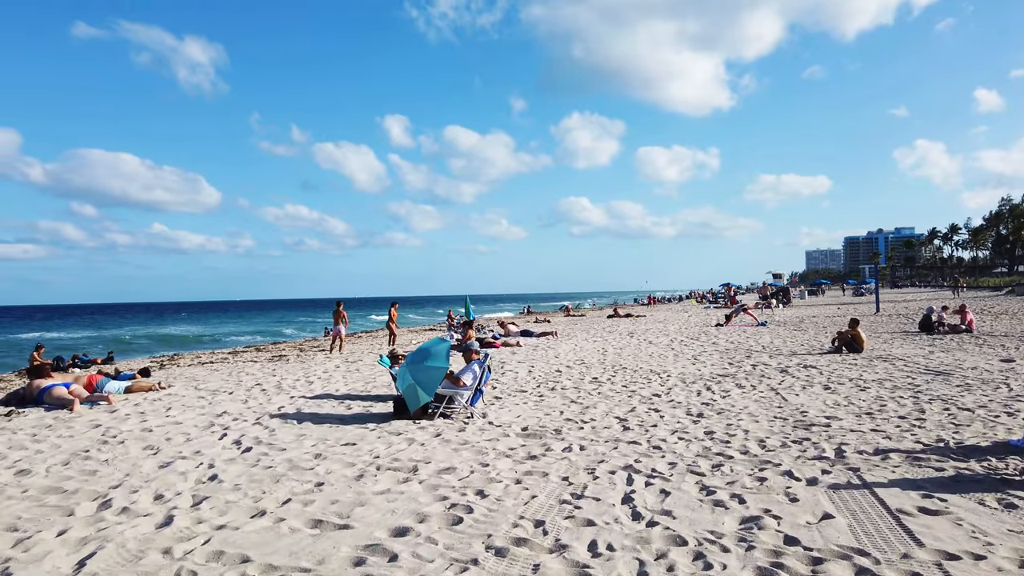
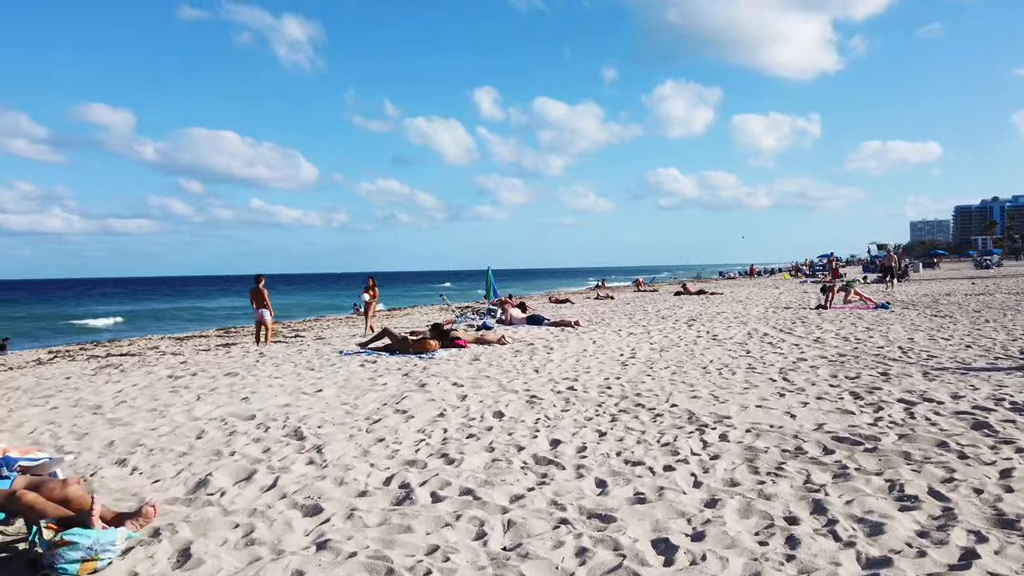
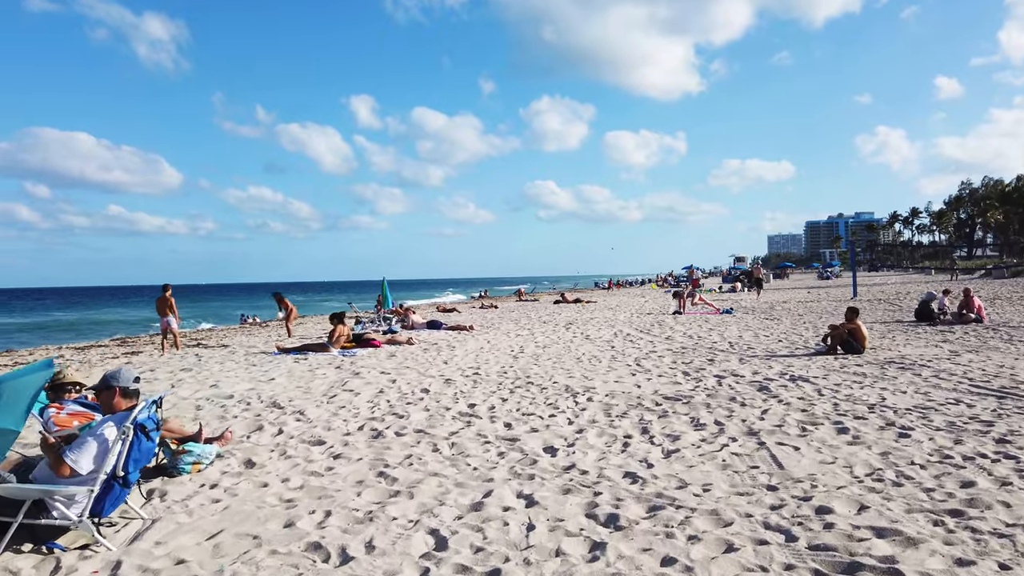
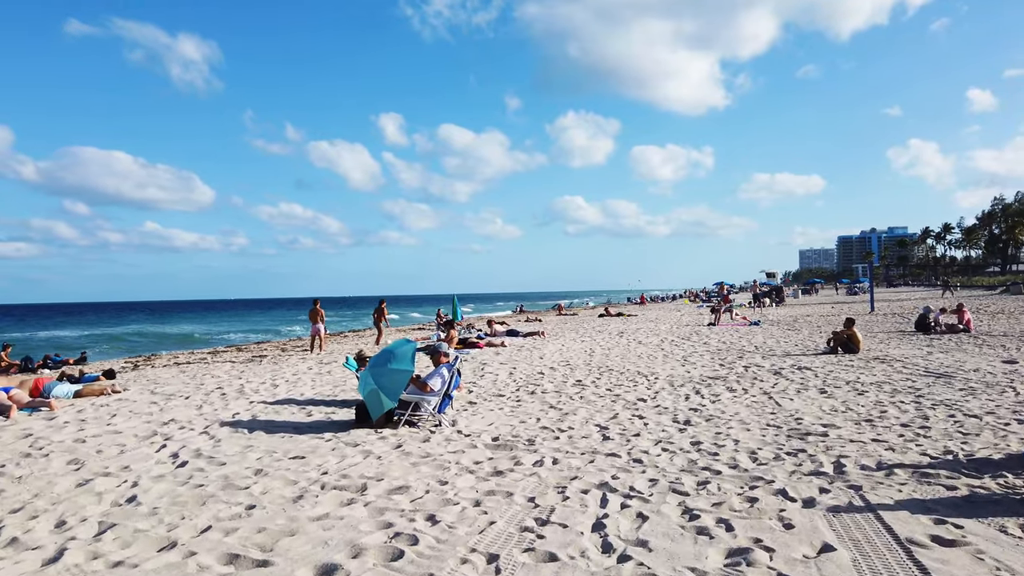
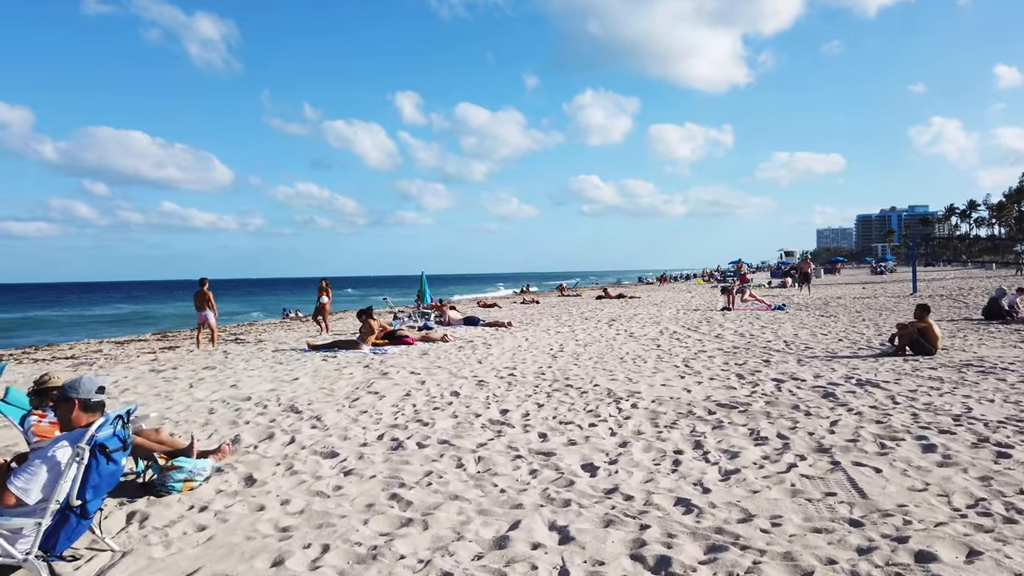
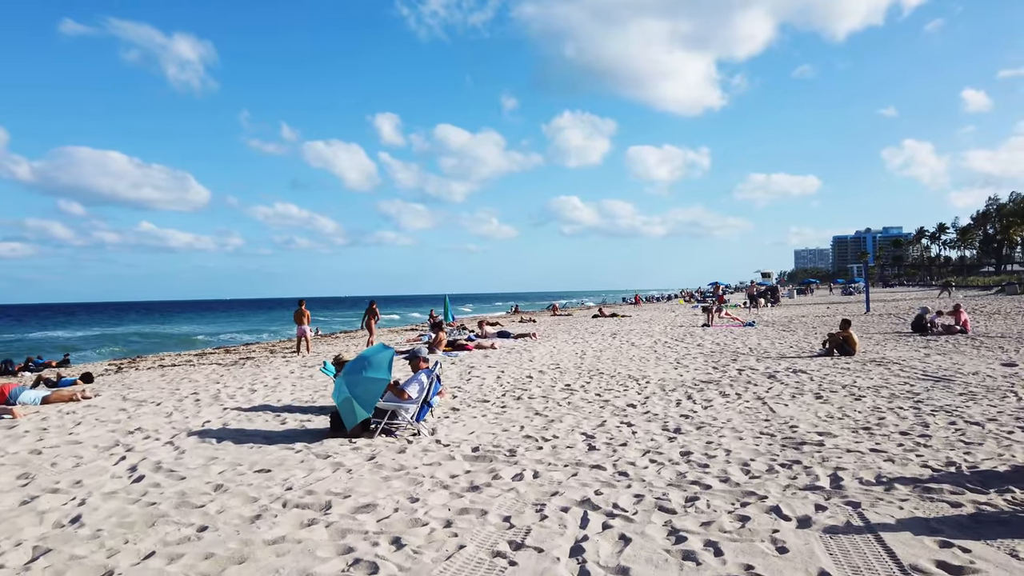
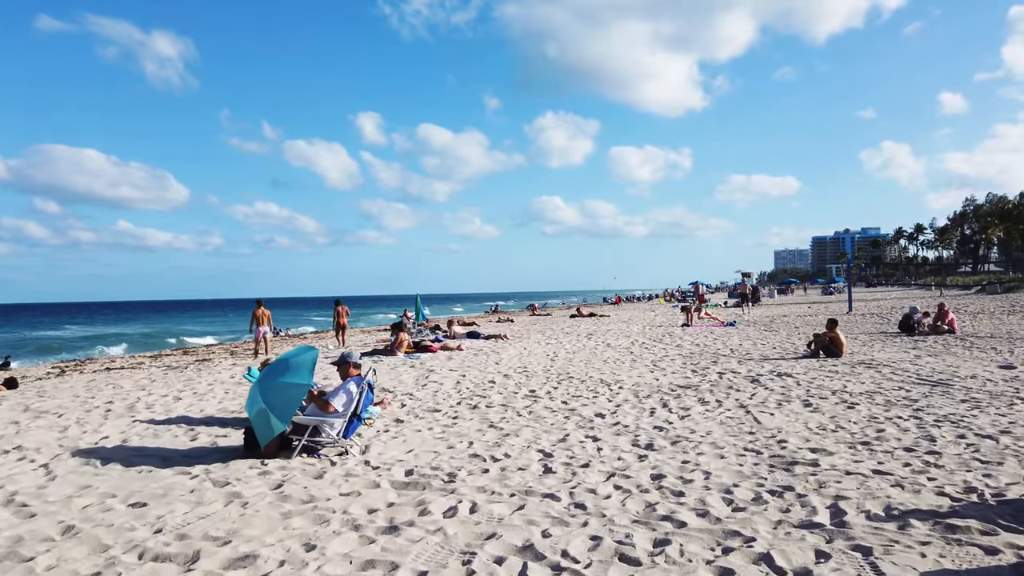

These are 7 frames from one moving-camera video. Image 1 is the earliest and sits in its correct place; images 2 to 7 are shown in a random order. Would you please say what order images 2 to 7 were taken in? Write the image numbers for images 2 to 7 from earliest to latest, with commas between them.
4, 6, 7, 3, 5, 2
